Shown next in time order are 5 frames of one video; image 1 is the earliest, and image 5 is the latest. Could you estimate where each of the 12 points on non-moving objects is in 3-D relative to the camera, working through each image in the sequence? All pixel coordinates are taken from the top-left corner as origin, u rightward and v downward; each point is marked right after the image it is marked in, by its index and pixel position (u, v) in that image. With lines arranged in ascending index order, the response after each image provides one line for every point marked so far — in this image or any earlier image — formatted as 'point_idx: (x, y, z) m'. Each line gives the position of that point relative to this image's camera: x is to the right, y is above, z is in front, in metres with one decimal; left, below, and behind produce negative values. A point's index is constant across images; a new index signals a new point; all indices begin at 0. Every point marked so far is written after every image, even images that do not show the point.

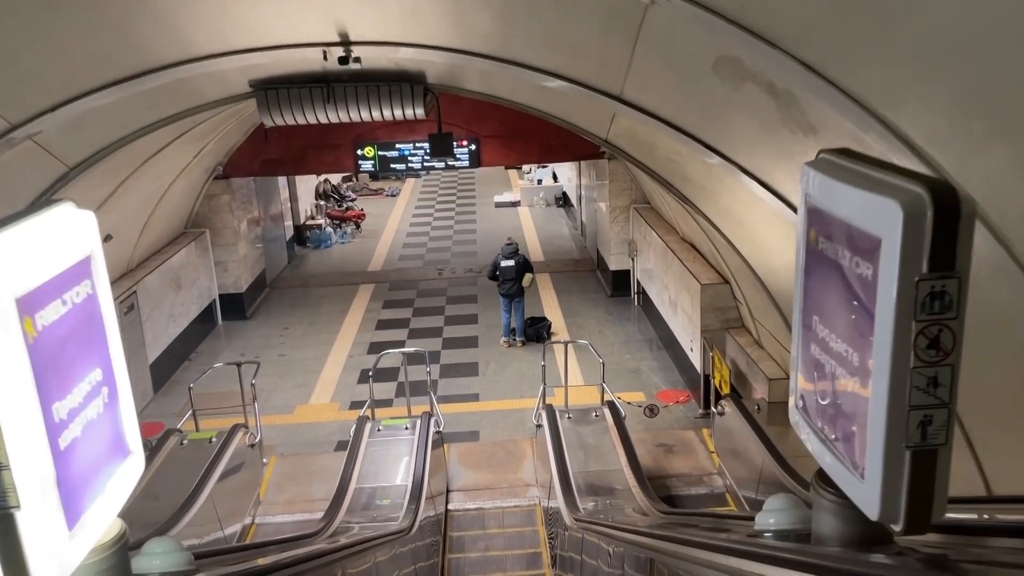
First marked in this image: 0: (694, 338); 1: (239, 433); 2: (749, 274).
0: (+2.0, -0.5, +8.5) m
1: (-2.5, -1.3, +7.2) m
2: (+1.9, +0.1, +6.4) m
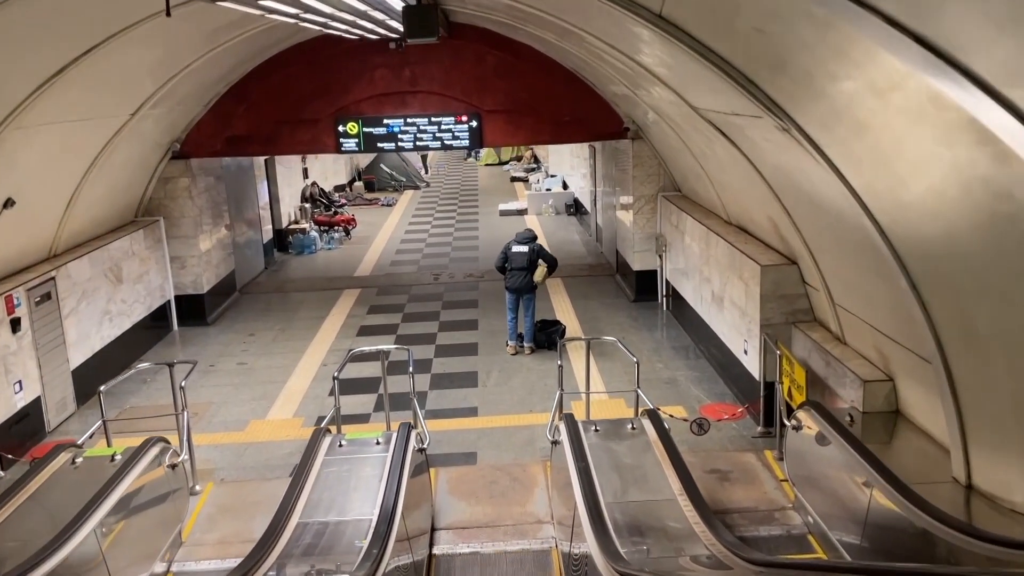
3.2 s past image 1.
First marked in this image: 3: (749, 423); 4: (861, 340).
0: (+2.1, -0.4, +6.7) m
1: (-2.4, -1.1, +5.4) m
2: (+2.0, +0.4, +4.7) m
3: (+2.1, -1.2, +6.9) m
4: (+2.5, -0.4, +5.6) m
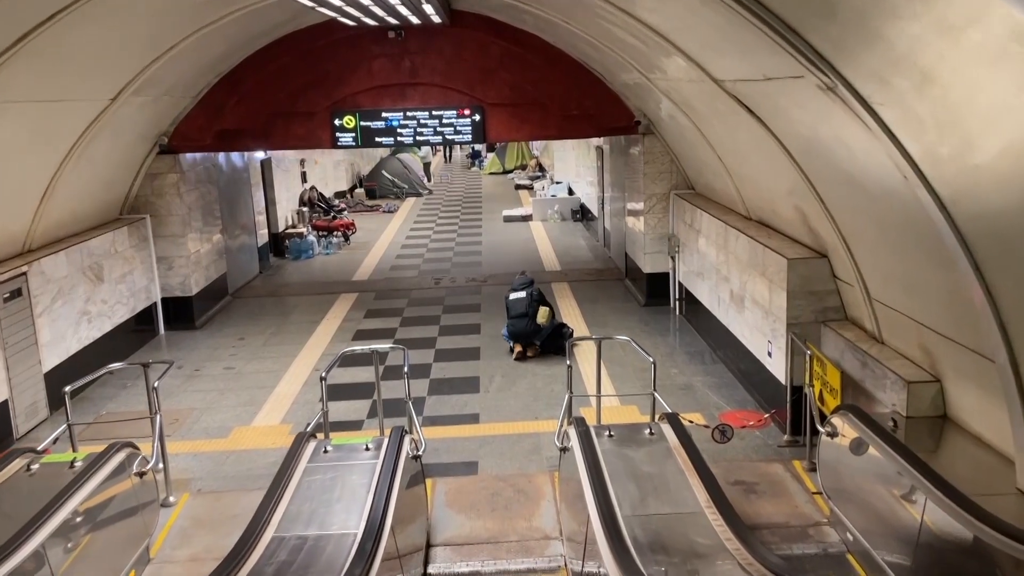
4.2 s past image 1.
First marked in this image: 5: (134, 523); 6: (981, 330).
0: (+2.1, -0.3, +6.2) m
1: (-2.4, -1.0, +4.9) m
2: (+2.0, +0.4, +4.2) m
3: (+2.1, -1.1, +6.3) m
4: (+2.5, -0.3, +5.1) m
5: (-2.4, -1.5, +5.0) m
6: (+2.3, -0.2, +4.0) m
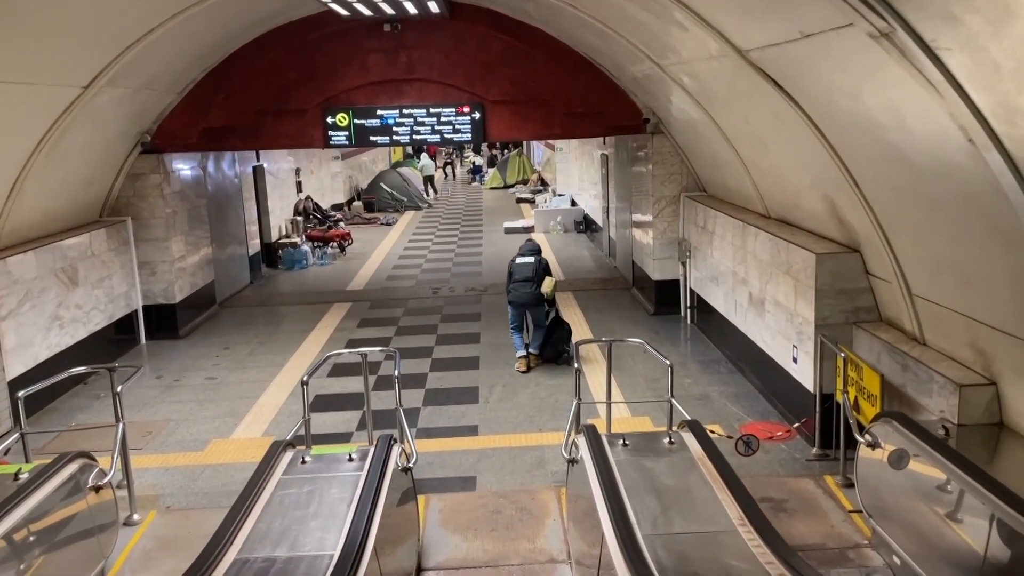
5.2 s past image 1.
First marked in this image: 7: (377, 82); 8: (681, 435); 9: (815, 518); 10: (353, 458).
0: (+2.1, -0.3, +5.6) m
1: (-2.4, -1.0, +4.4) m
2: (+2.0, +0.5, +3.7) m
3: (+2.1, -1.1, +5.8) m
4: (+2.5, -0.3, +4.6) m
5: (-2.4, -1.4, +4.4) m
6: (+2.4, -0.1, +3.4) m
7: (-1.5, +2.3, +8.7) m
8: (+0.9, -0.8, +4.3) m
9: (+1.8, -1.4, +4.8) m
10: (-0.9, -0.9, +4.3) m
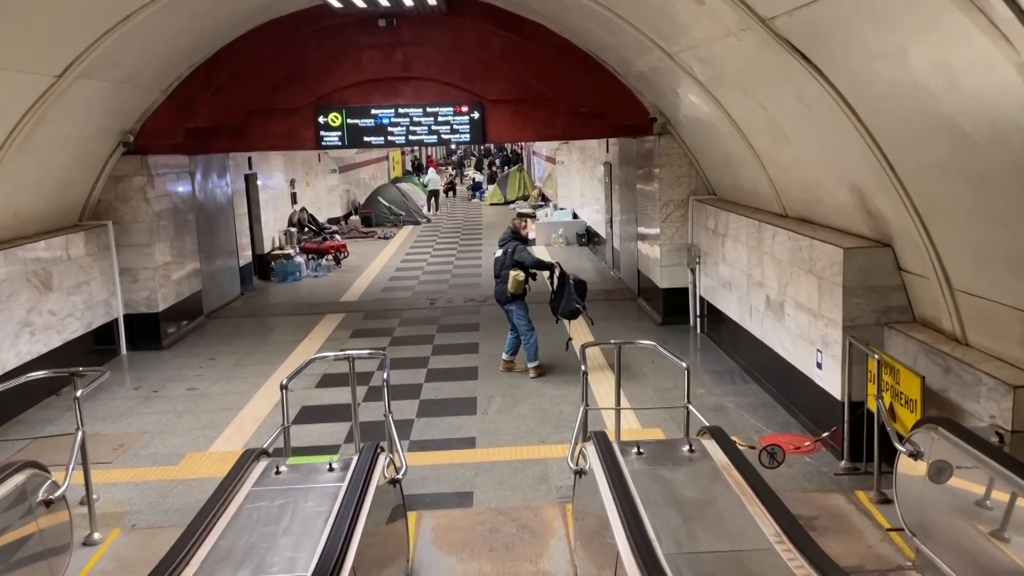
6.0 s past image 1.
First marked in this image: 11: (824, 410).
0: (+2.1, -0.3, +5.2) m
1: (-2.4, -0.9, +3.9) m
2: (+2.0, +0.6, +3.2) m
3: (+2.1, -1.1, +5.3) m
4: (+2.5, -0.2, +4.1) m
5: (-2.4, -1.4, +3.9) m
6: (+2.4, -0.1, +3.0) m
7: (-1.5, +2.2, +8.3) m
8: (+0.9, -0.8, +3.9) m
9: (+1.8, -1.4, +4.3) m
10: (-0.9, -0.9, +3.8) m
11: (+2.2, -0.8, +5.5) m
